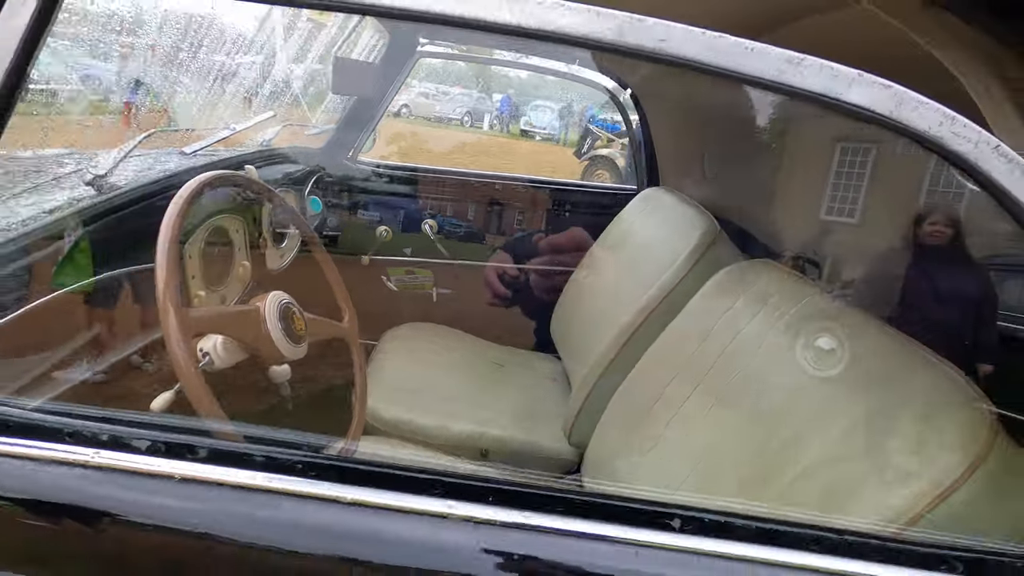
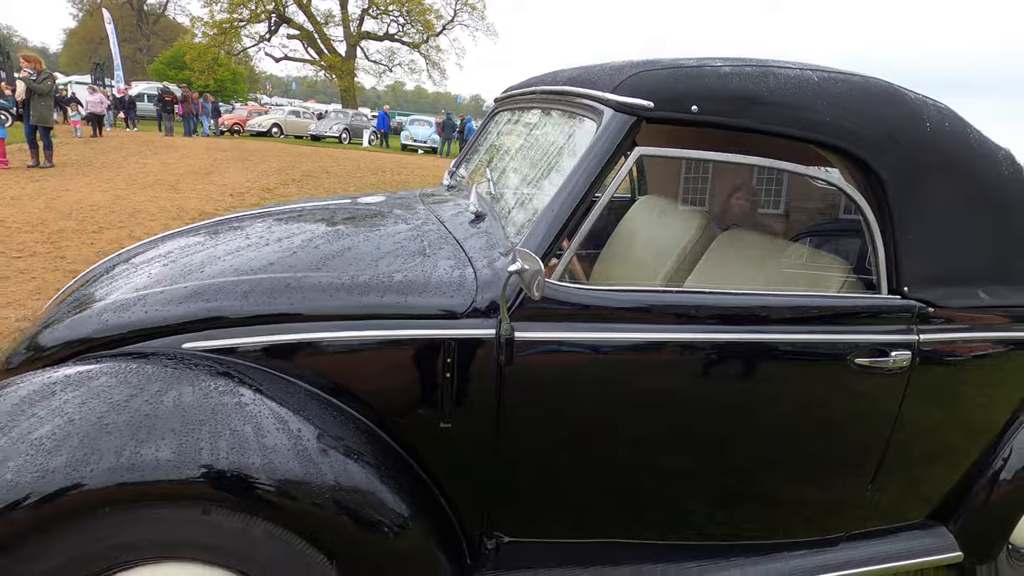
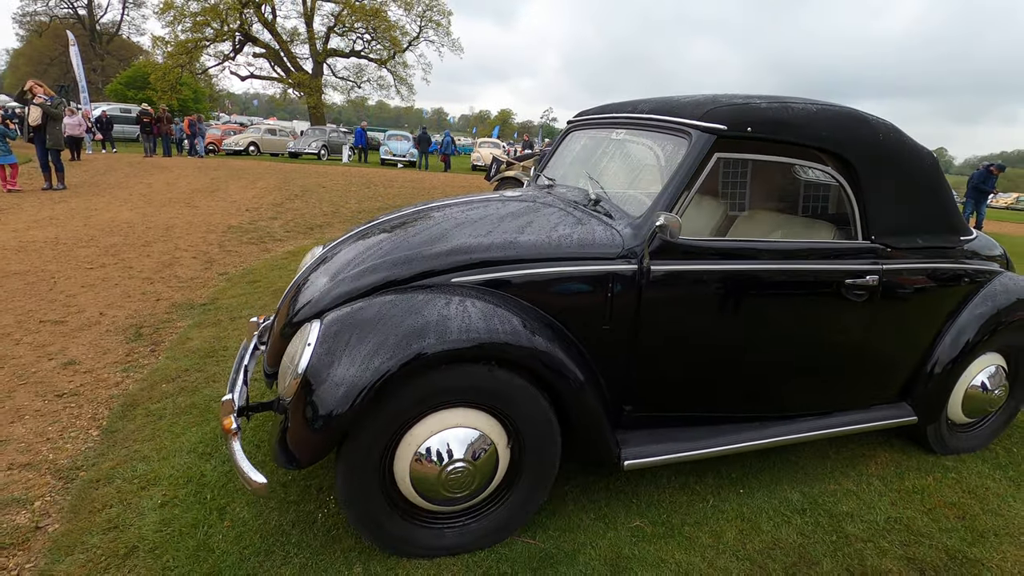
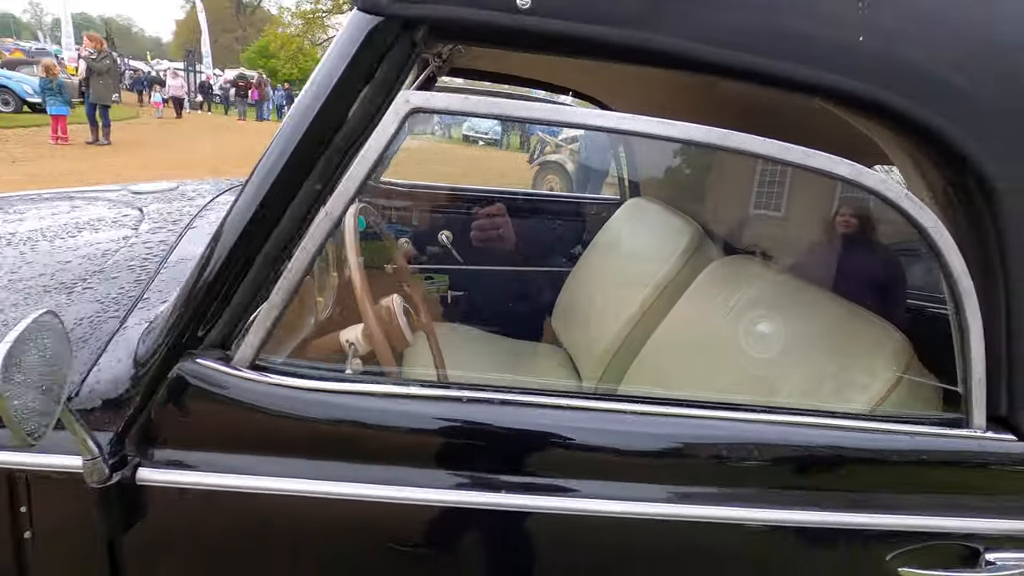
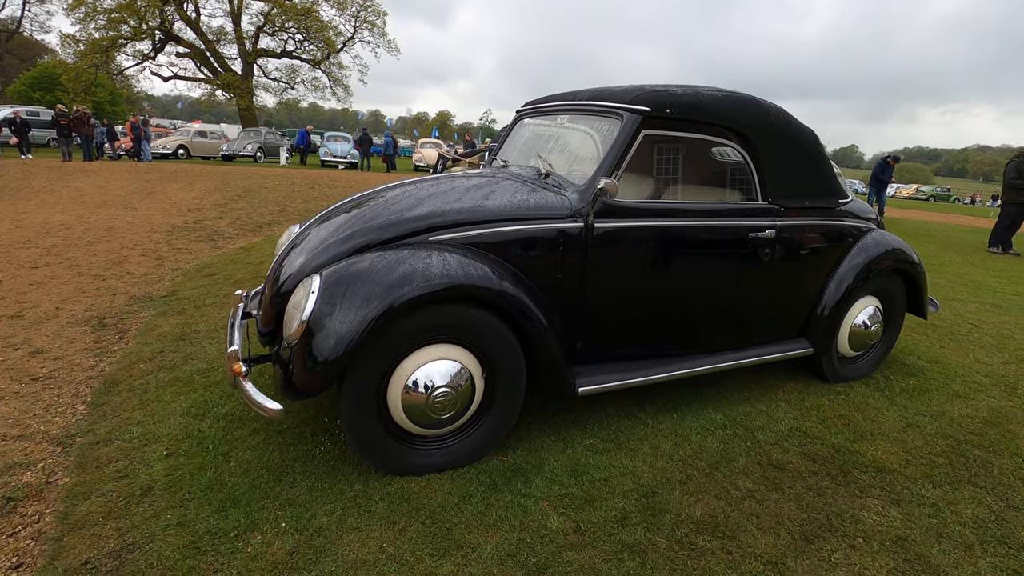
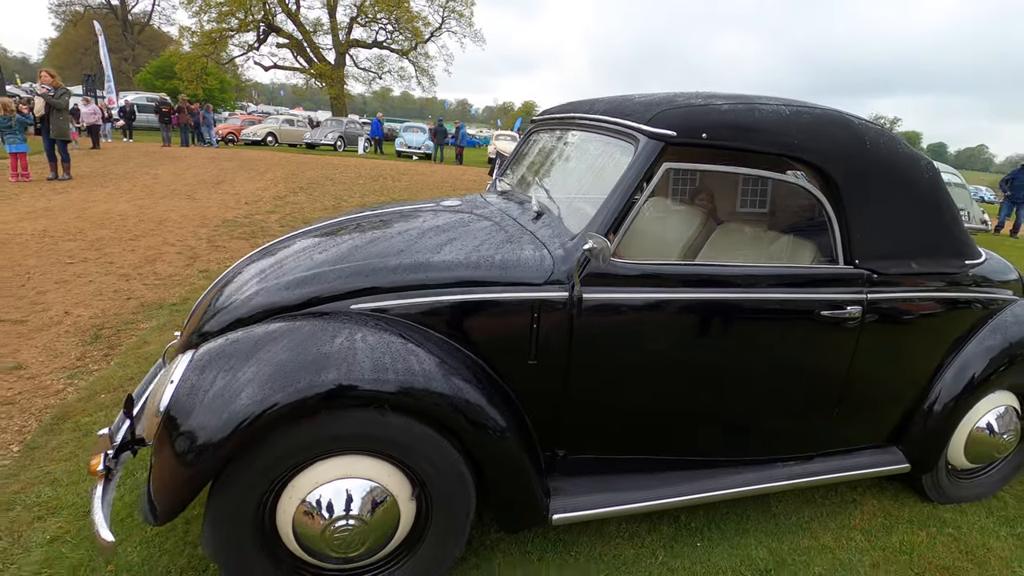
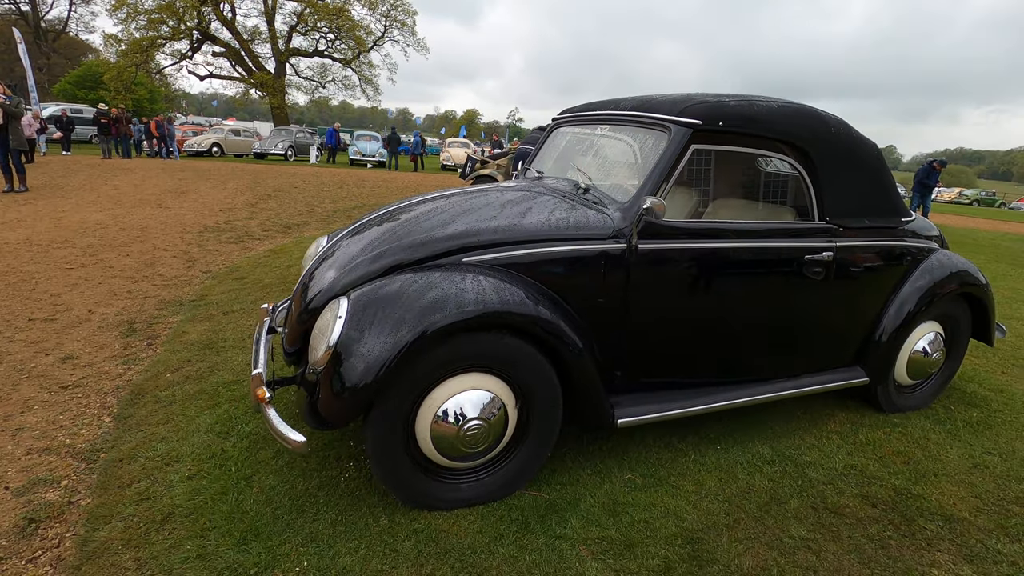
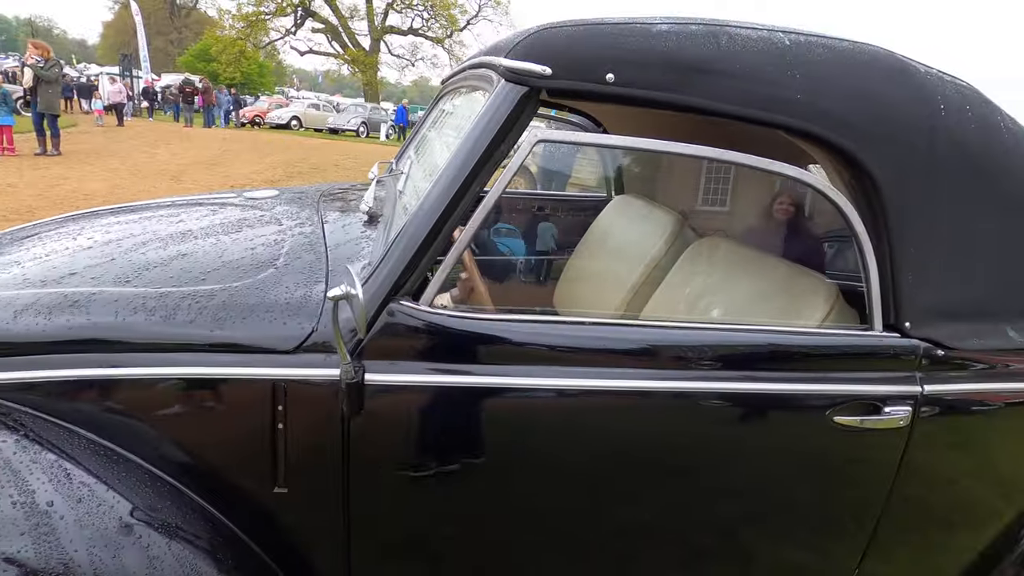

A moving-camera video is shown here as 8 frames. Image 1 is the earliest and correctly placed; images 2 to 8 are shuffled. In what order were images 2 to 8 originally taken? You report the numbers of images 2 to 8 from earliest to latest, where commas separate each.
4, 8, 2, 6, 3, 7, 5
